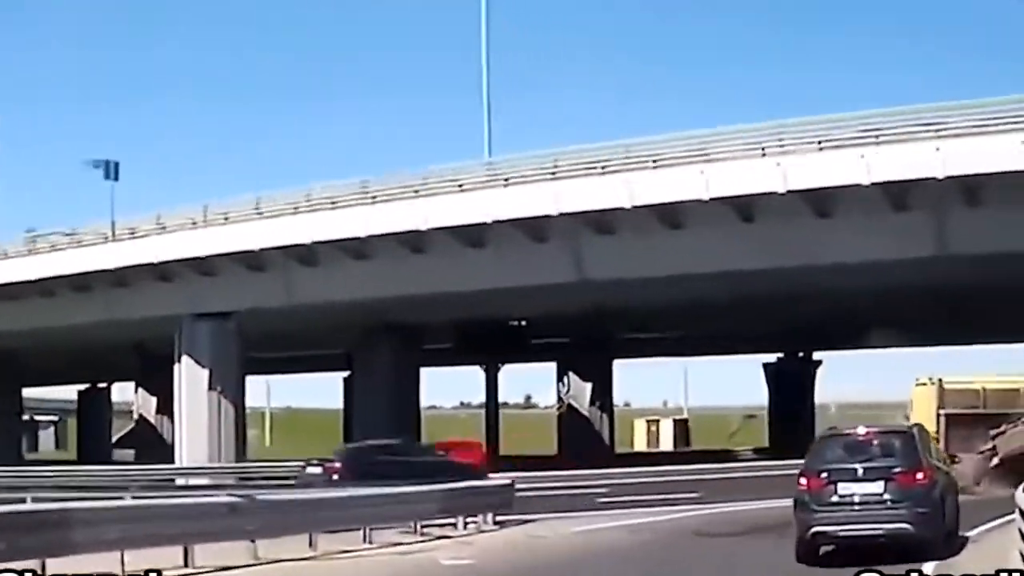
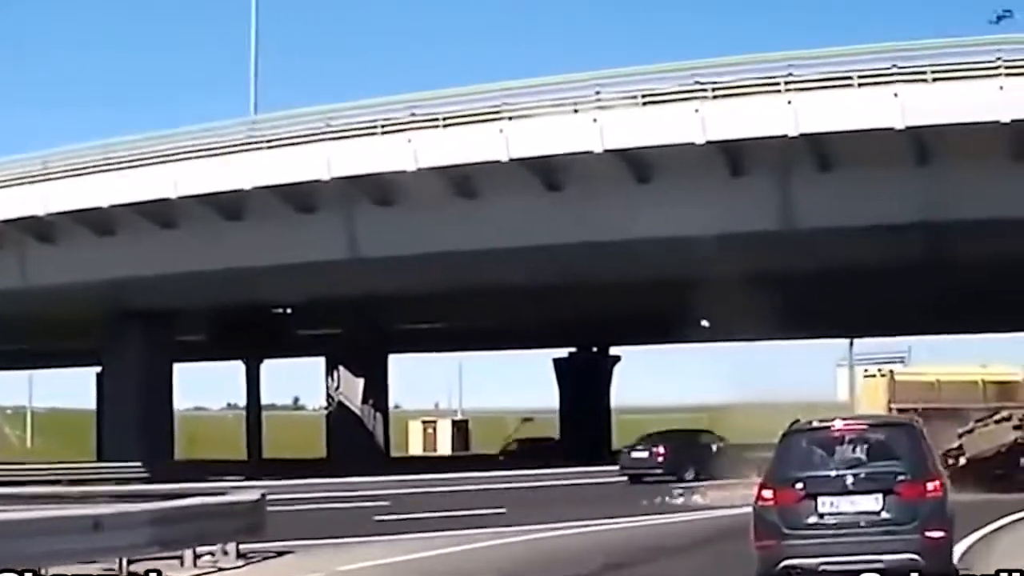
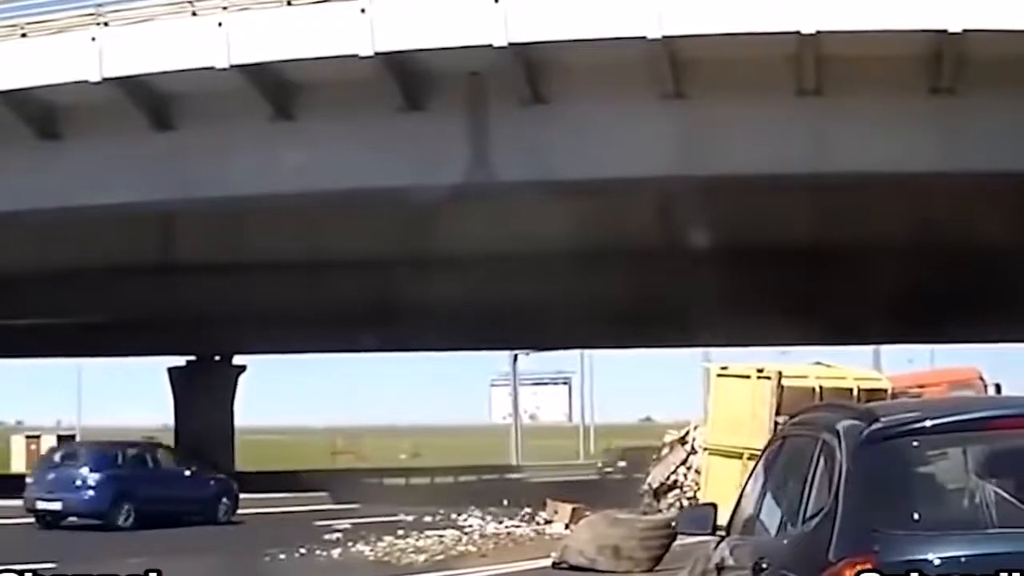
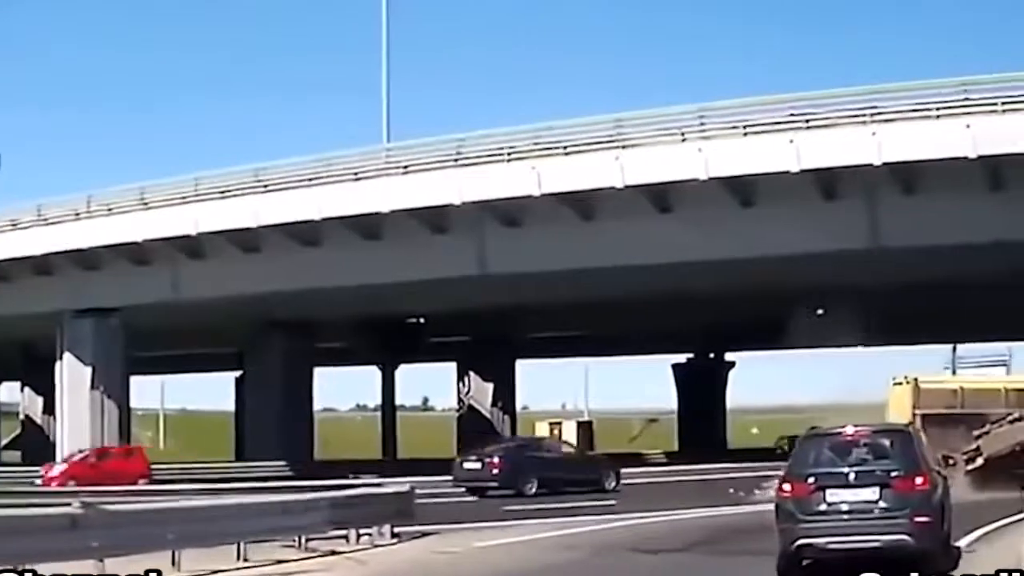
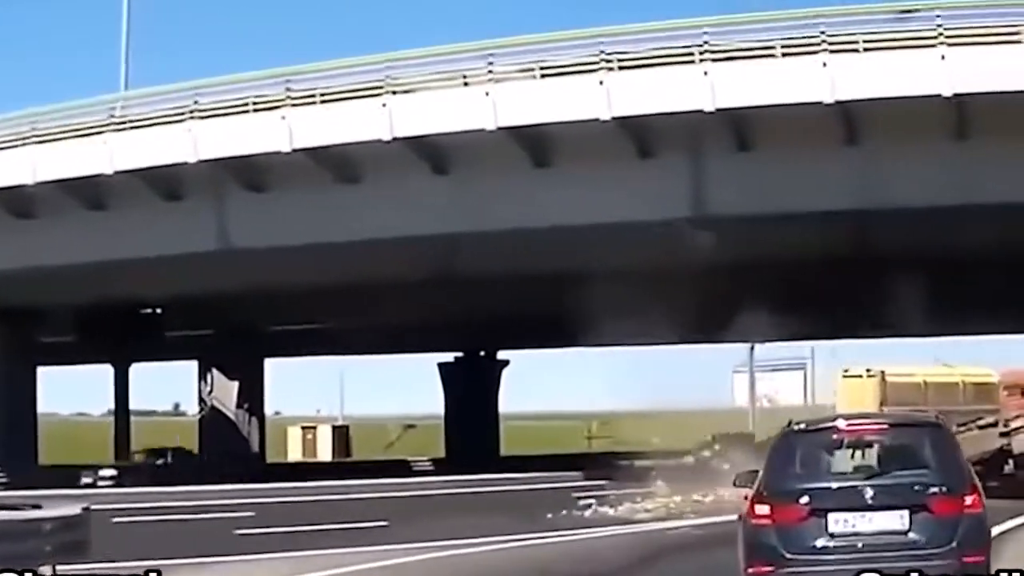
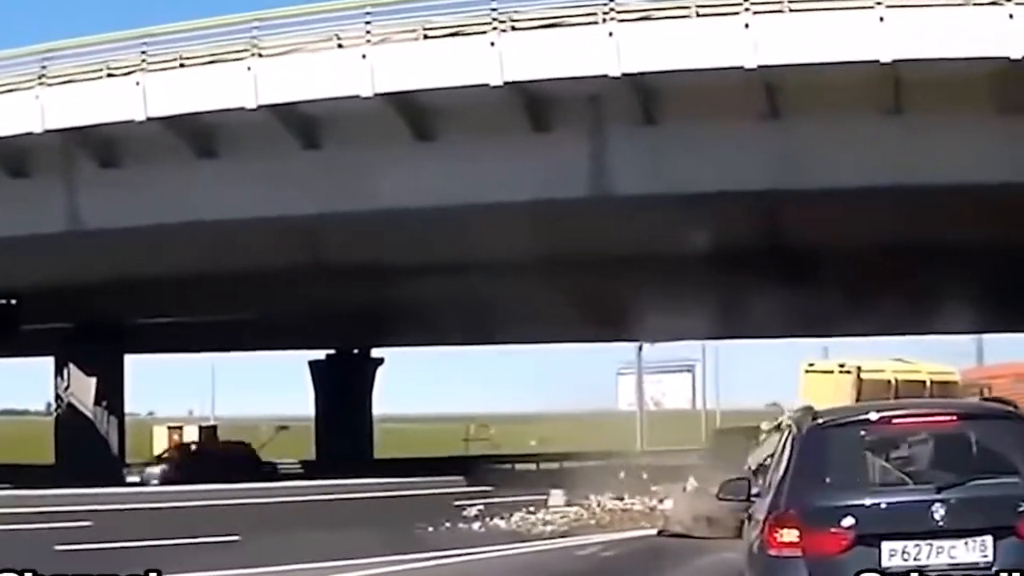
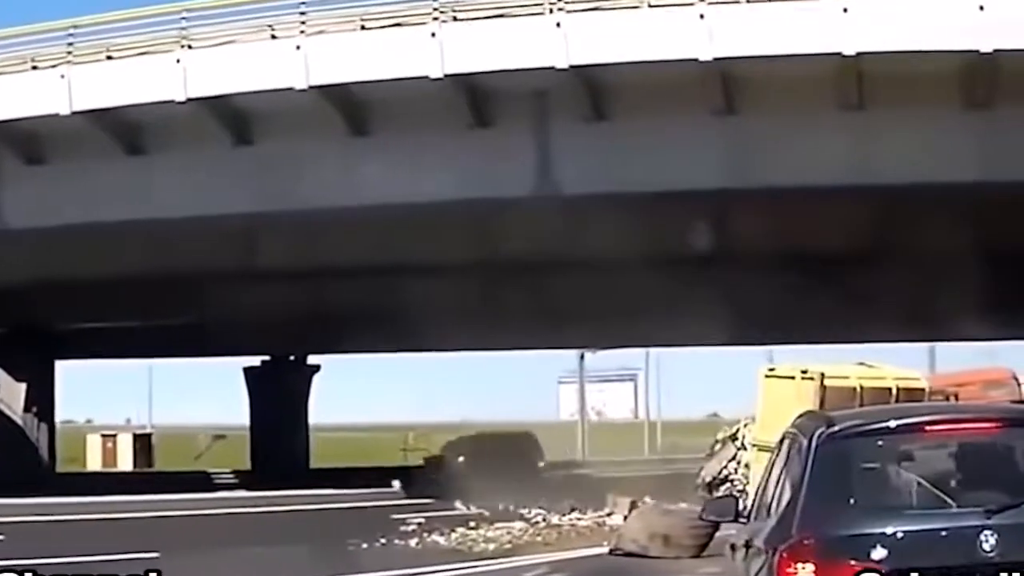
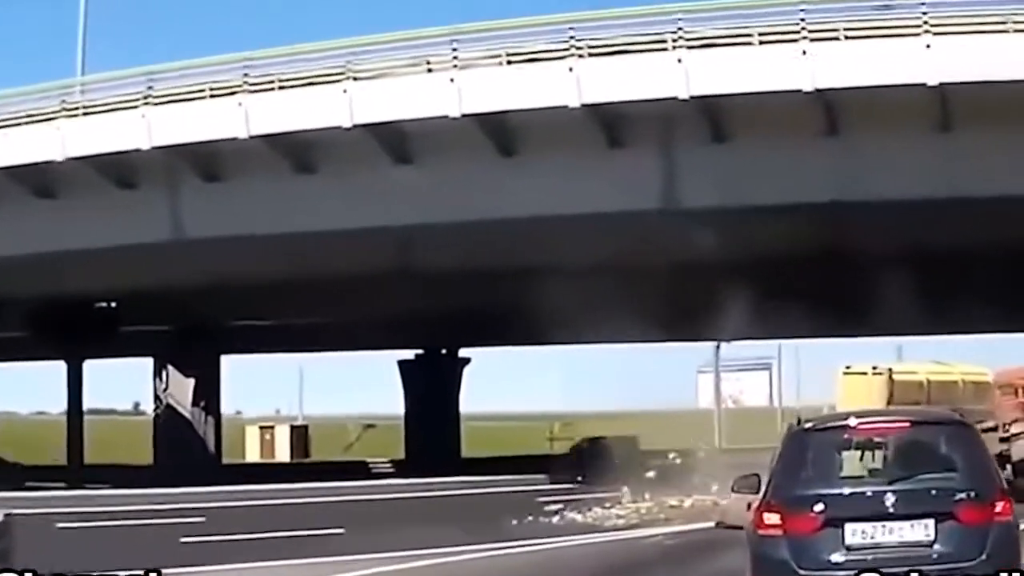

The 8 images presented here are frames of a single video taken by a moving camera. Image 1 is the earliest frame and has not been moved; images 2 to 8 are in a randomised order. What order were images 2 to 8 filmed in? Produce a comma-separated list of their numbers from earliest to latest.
4, 2, 5, 8, 6, 7, 3
